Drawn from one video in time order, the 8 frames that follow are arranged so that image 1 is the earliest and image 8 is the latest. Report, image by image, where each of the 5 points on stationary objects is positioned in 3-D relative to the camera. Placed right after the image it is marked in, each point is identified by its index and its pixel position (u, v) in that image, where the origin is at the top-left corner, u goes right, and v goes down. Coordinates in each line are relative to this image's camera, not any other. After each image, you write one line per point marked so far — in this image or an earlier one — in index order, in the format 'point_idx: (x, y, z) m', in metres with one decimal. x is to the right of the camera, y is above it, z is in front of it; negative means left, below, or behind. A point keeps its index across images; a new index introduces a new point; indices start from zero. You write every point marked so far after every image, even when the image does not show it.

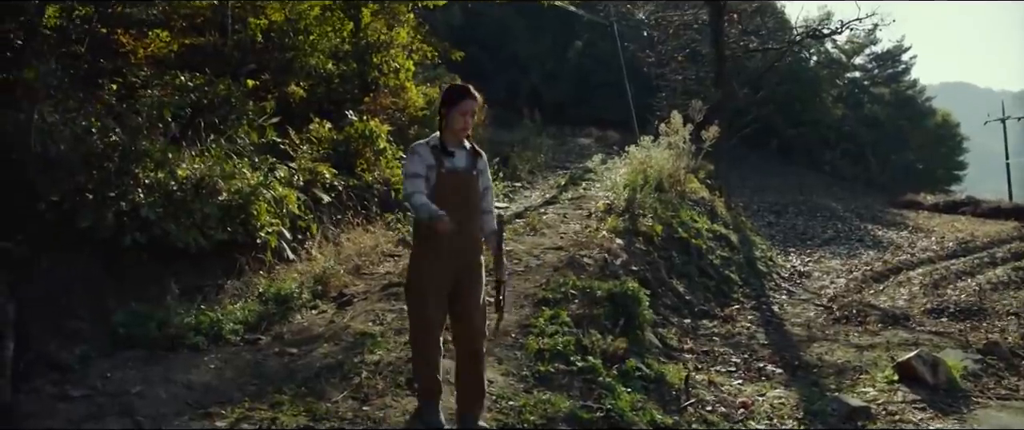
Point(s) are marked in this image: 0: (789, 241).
0: (+5.8, -0.5, +16.8) m
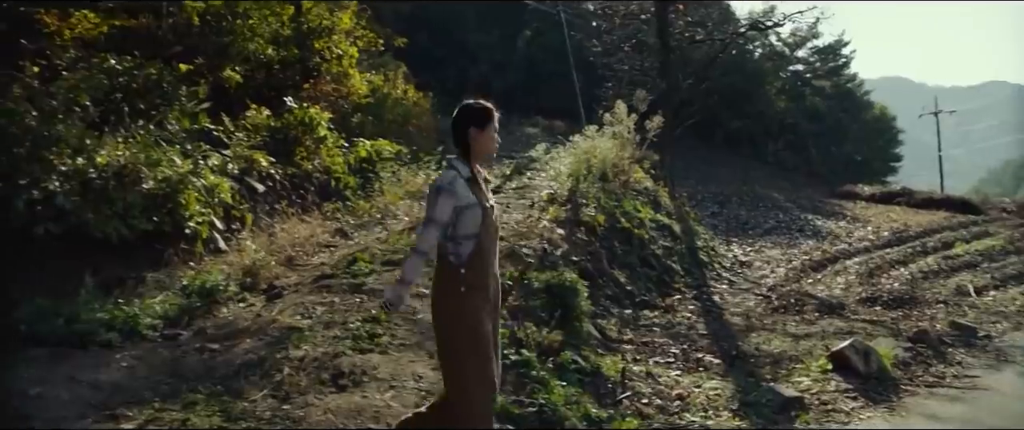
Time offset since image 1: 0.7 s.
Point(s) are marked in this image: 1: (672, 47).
0: (+4.6, -0.3, +17.0) m
1: (+3.7, +3.8, +18.4) m
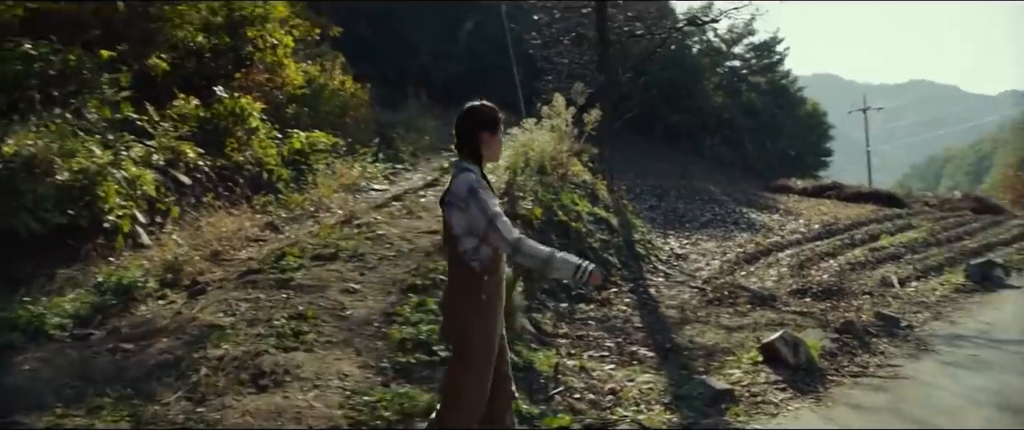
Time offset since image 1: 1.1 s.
0: (+3.3, -0.2, +17.2) m
1: (+2.3, +4.0, +18.5) m
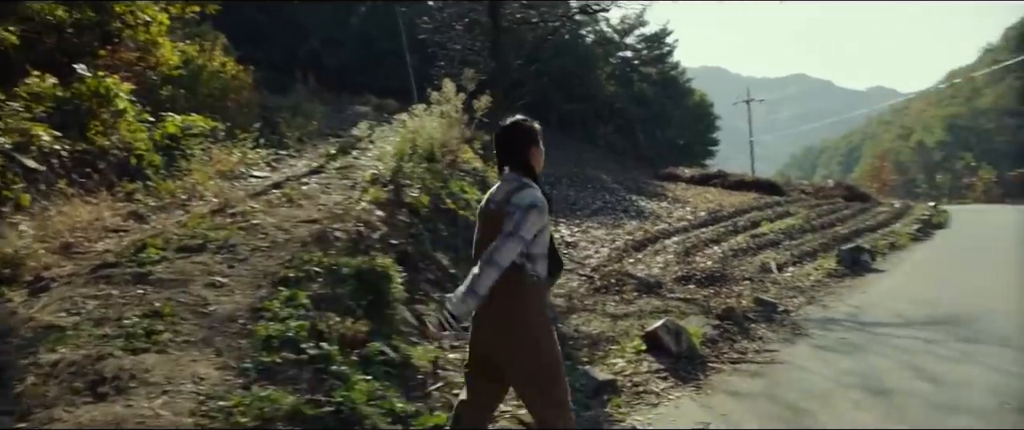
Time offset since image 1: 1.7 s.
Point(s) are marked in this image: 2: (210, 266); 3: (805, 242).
0: (+1.0, +0.1, +17.3) m
1: (-0.2, +4.3, +18.4) m
2: (-2.2, -0.4, +6.0) m
3: (+4.8, -0.4, +13.2) m
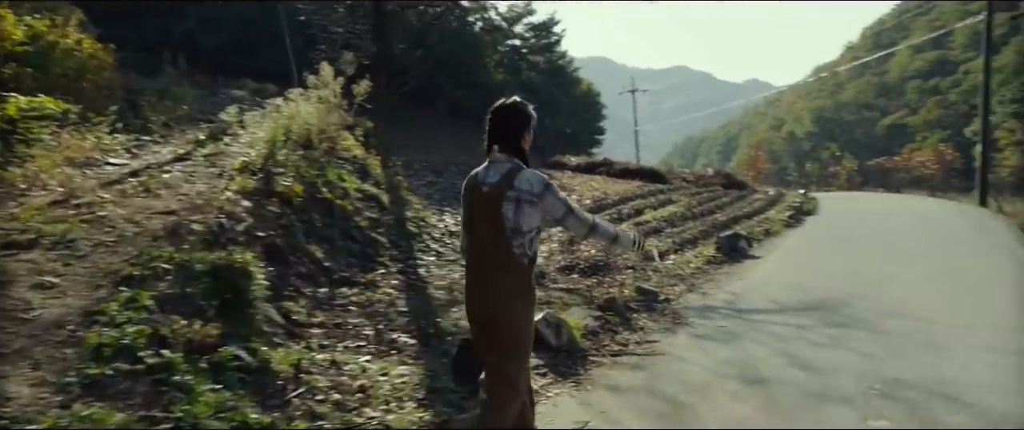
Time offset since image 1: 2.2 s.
0: (-1.4, +0.3, +17.0) m
1: (-2.8, +4.5, +17.8) m
2: (-3.1, -0.3, +5.3) m
3: (+2.9, -0.2, +13.4) m
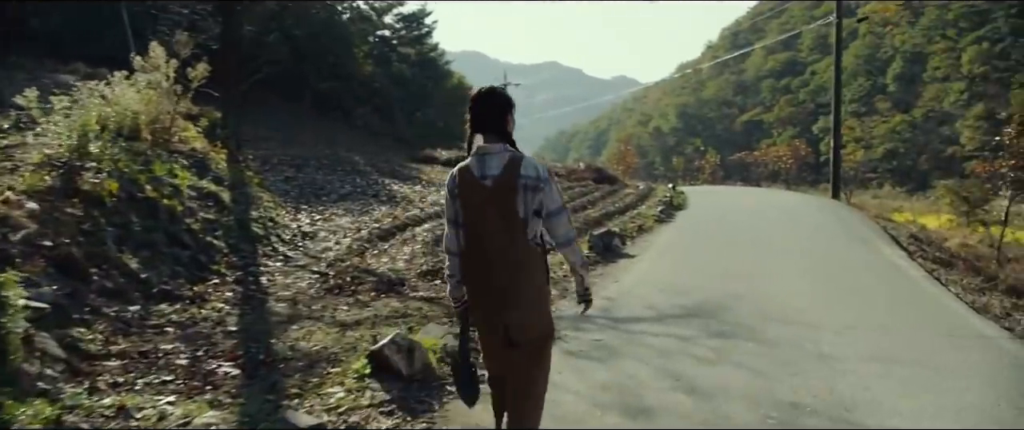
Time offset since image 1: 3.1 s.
0: (-4.1, +0.3, +15.6) m
1: (-5.6, +4.5, +16.2) m
2: (-4.0, -0.4, +3.9) m
3: (+0.7, -0.2, +12.8) m
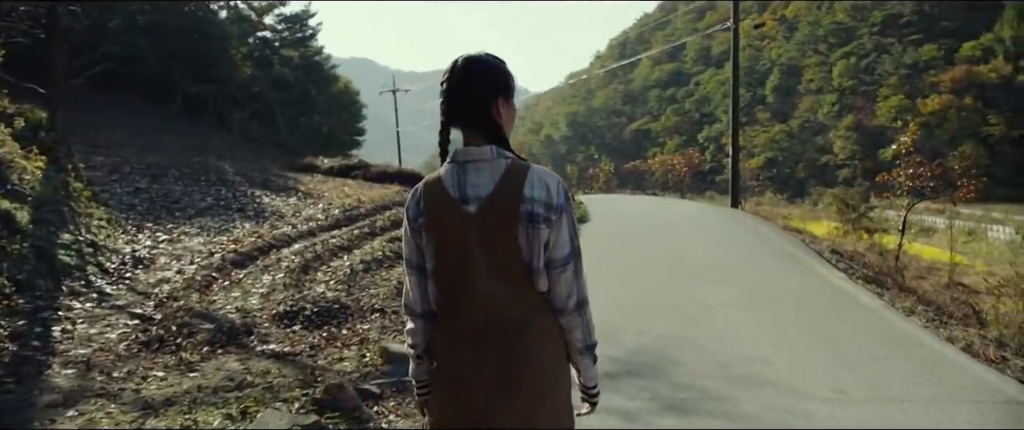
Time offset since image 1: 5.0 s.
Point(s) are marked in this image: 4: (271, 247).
0: (-6.0, 0.0, +13.2) m
1: (-7.6, +4.2, +13.6) m
2: (-4.3, -0.6, +1.5) m
3: (-0.8, -0.4, +11.0) m
4: (-3.2, -0.4, +10.5) m
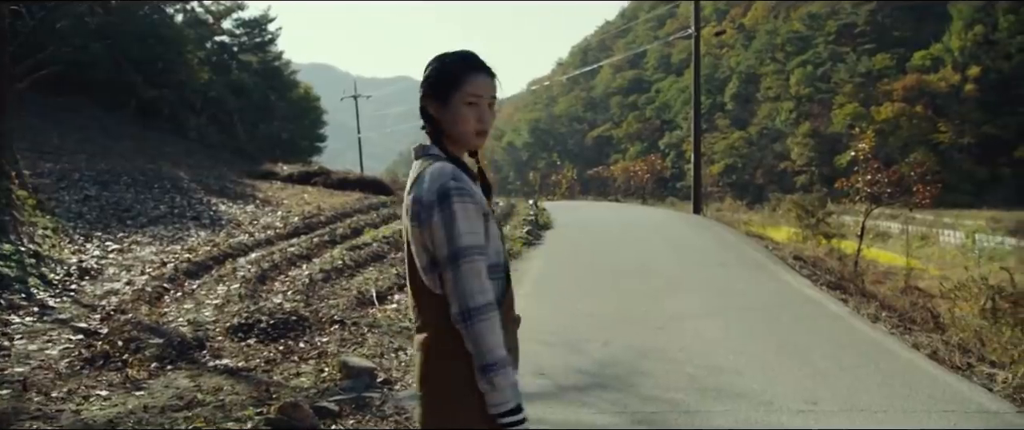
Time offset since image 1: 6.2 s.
0: (-6.6, -0.1, +12.7) m
1: (-8.2, +4.1, +13.1) m
2: (-4.3, -0.6, +1.1) m
3: (-1.3, -0.5, +10.7) m
4: (-3.7, -0.5, +10.2) m
